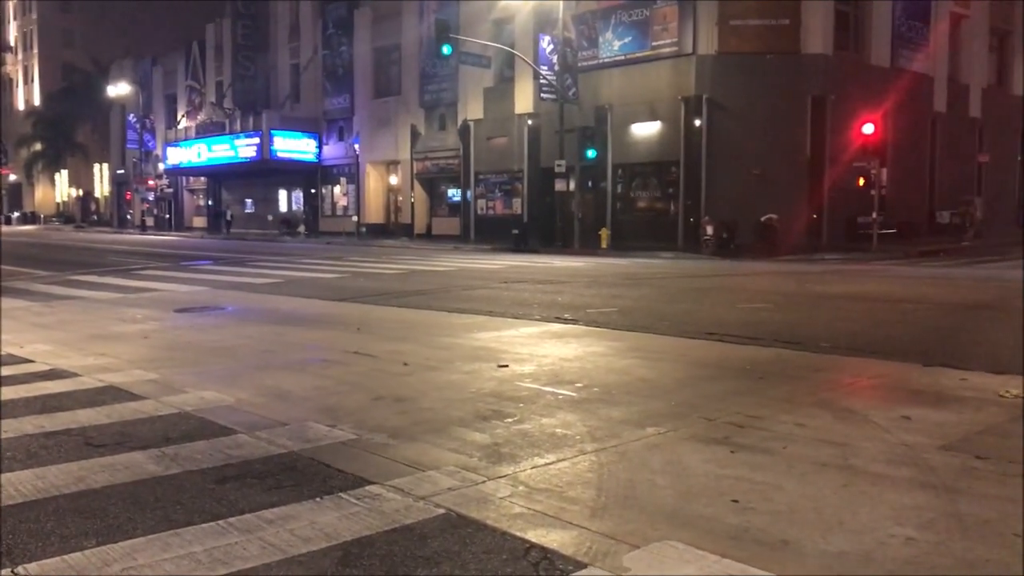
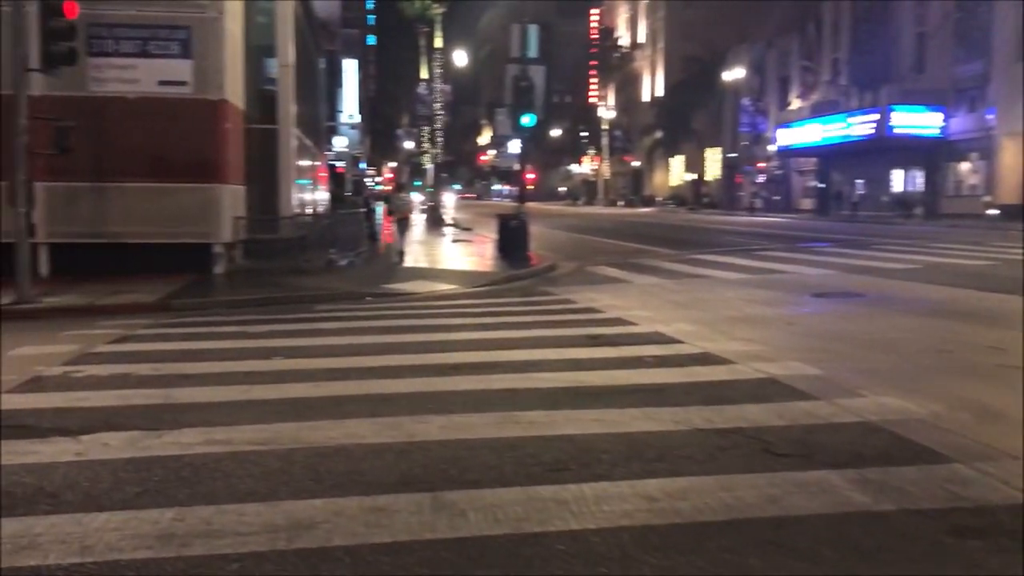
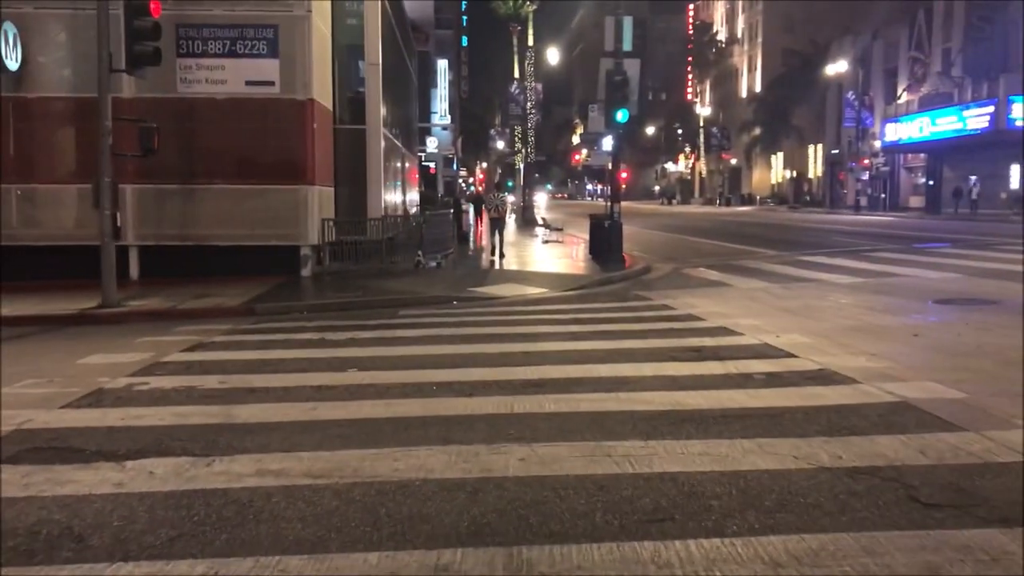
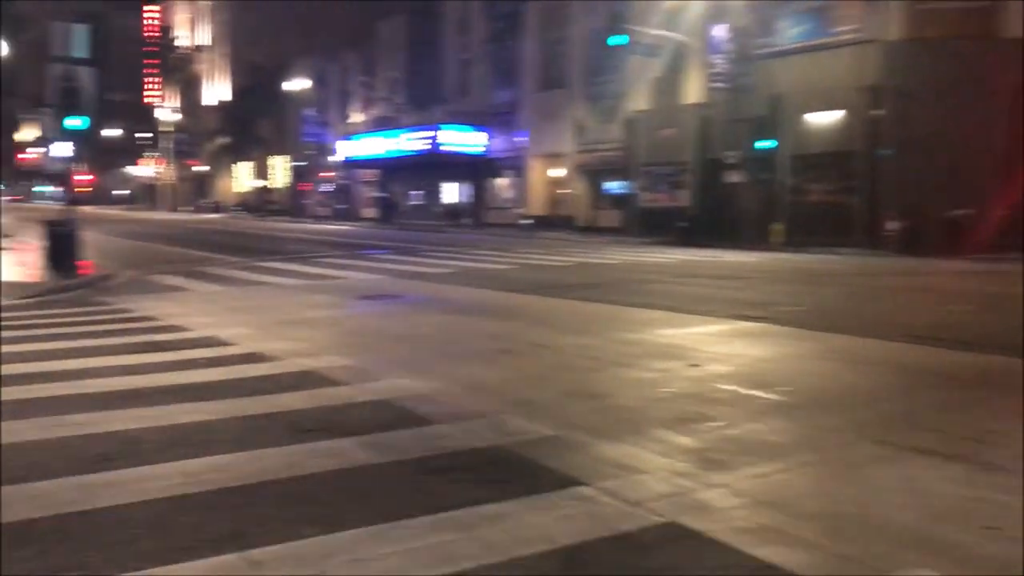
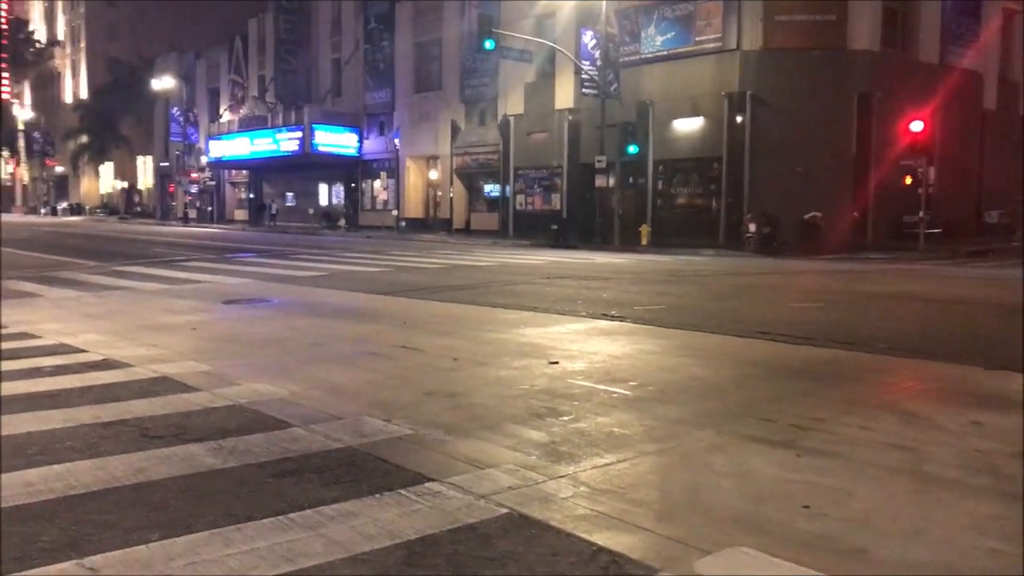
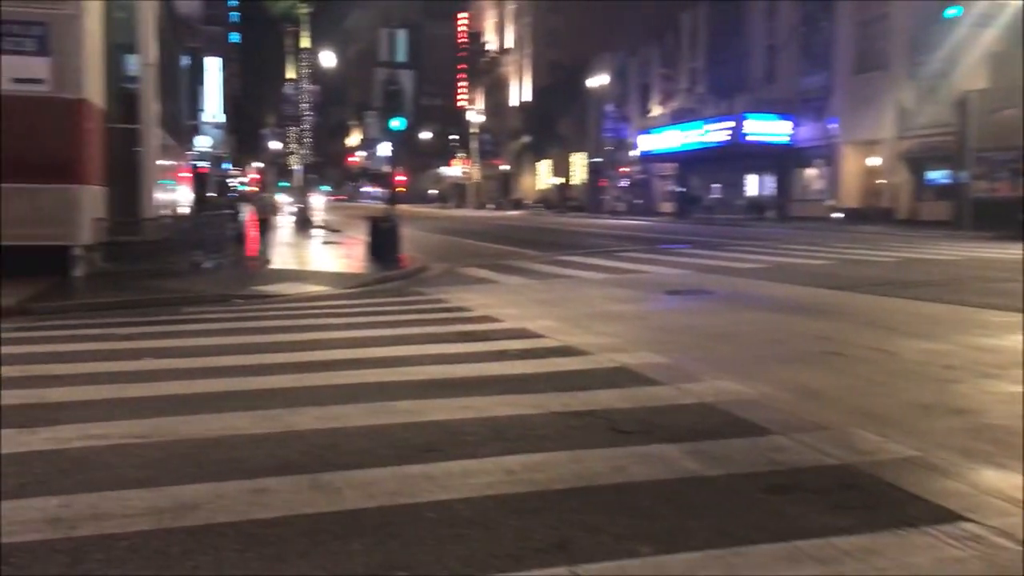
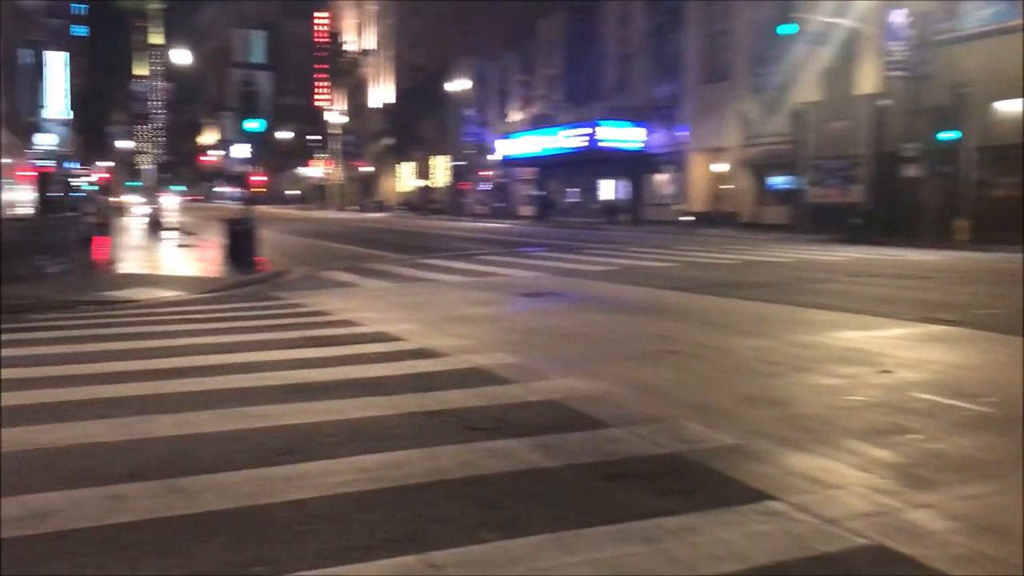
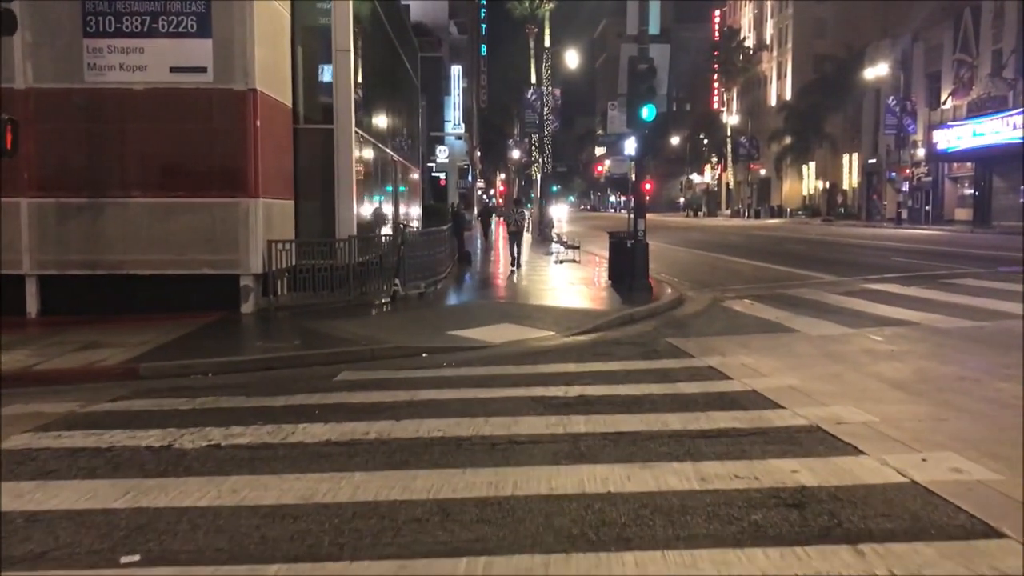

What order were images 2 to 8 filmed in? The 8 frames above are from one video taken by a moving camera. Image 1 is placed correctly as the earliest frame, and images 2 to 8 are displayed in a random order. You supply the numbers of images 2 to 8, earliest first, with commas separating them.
5, 4, 7, 6, 2, 3, 8
